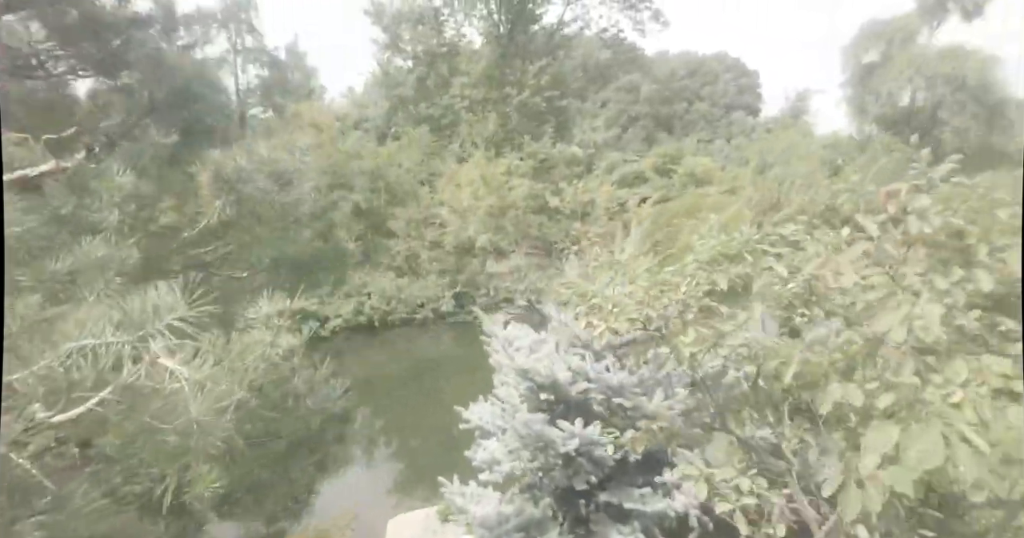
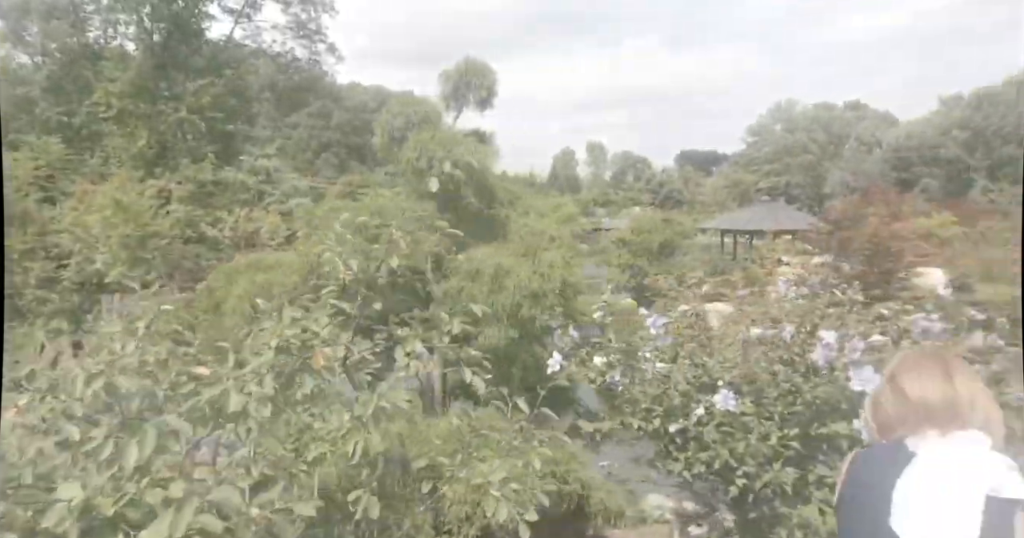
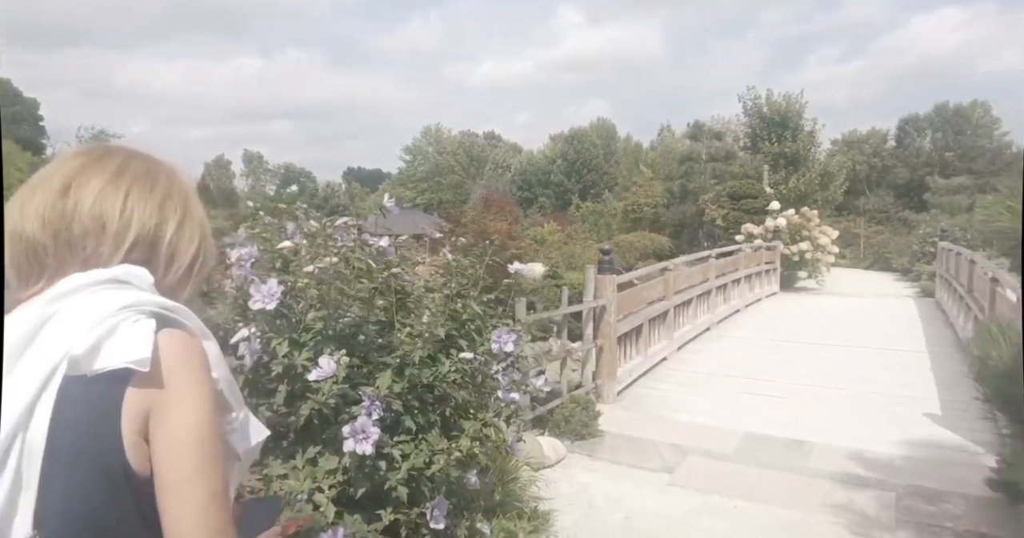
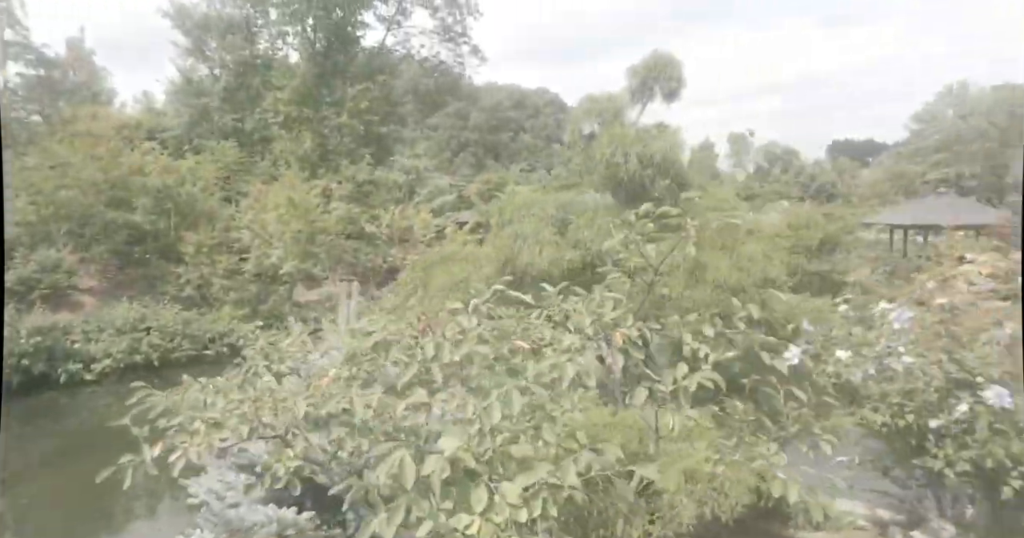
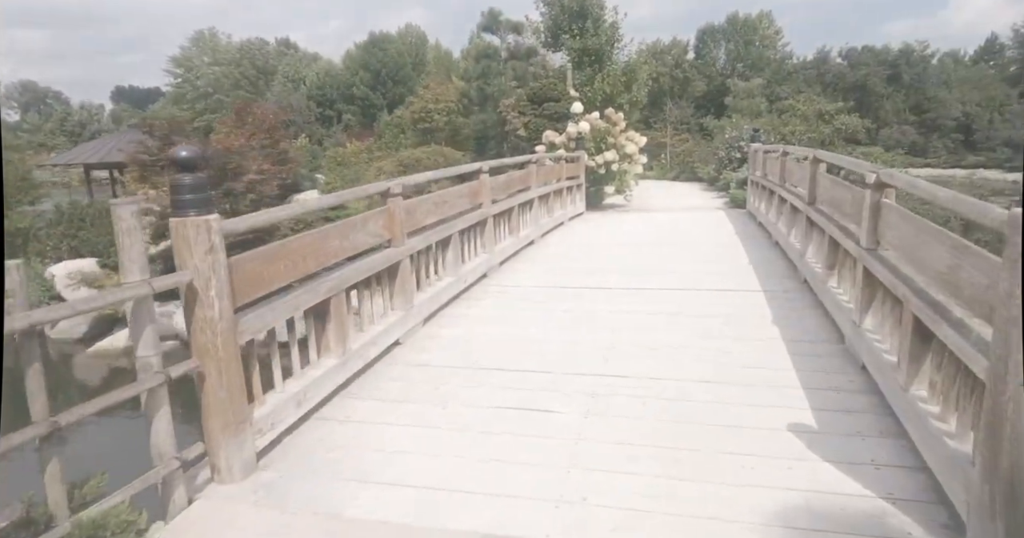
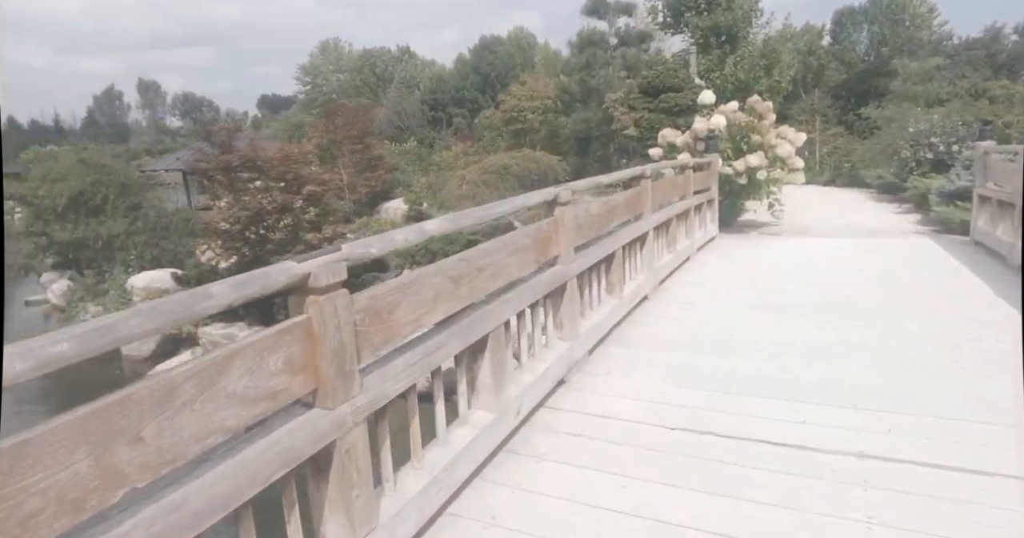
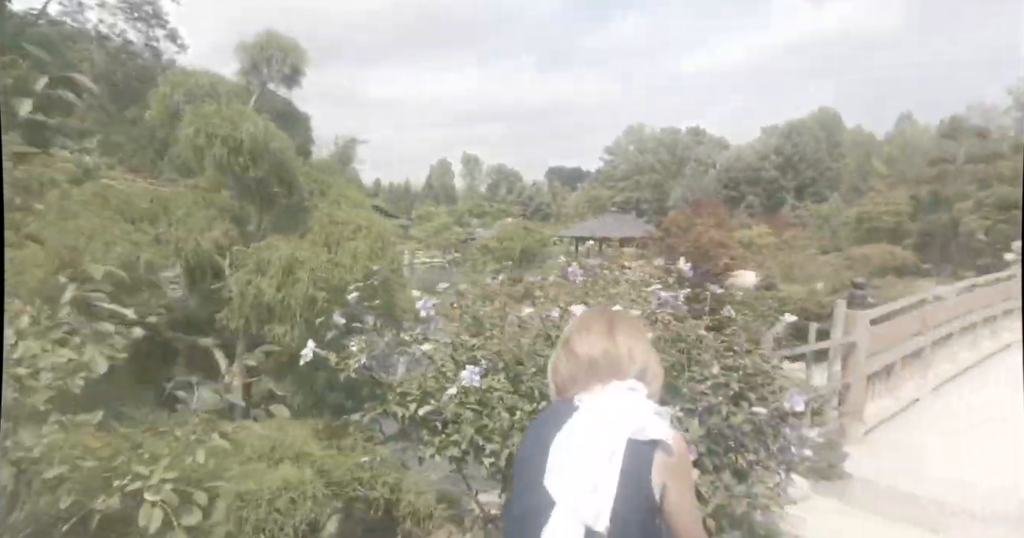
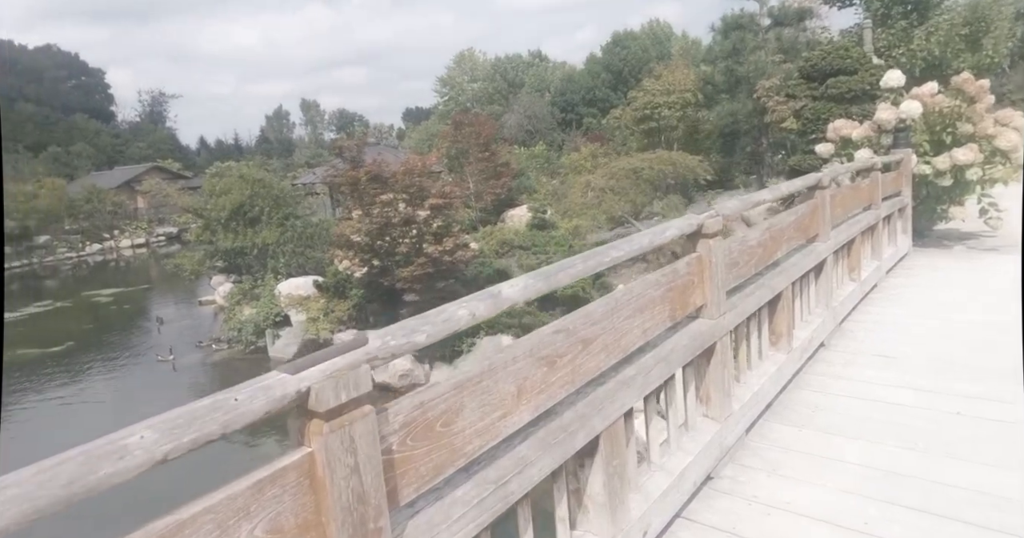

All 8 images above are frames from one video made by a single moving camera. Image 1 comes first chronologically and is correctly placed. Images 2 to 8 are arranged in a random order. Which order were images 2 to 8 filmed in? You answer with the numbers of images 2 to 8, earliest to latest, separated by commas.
4, 2, 7, 3, 5, 6, 8
